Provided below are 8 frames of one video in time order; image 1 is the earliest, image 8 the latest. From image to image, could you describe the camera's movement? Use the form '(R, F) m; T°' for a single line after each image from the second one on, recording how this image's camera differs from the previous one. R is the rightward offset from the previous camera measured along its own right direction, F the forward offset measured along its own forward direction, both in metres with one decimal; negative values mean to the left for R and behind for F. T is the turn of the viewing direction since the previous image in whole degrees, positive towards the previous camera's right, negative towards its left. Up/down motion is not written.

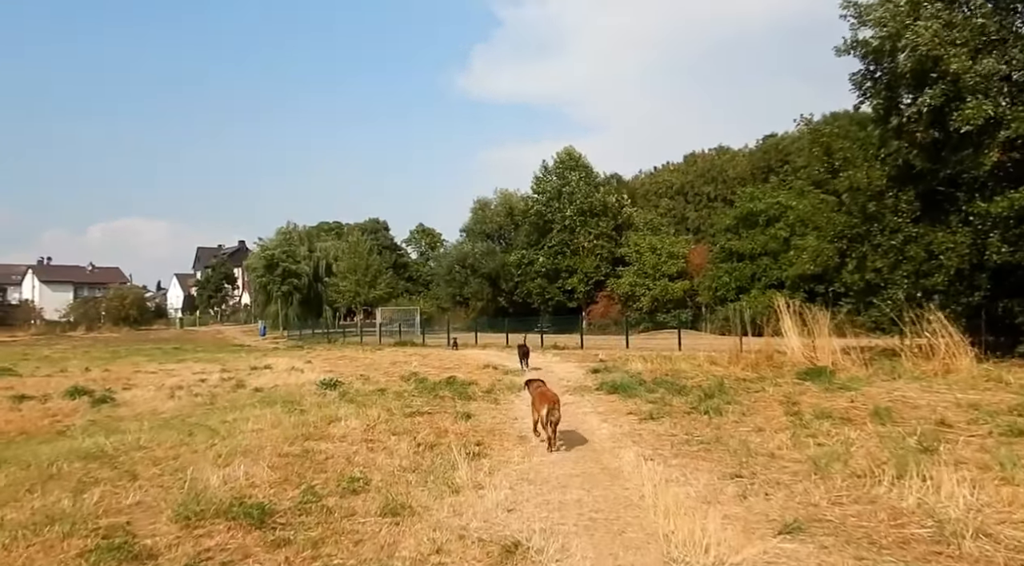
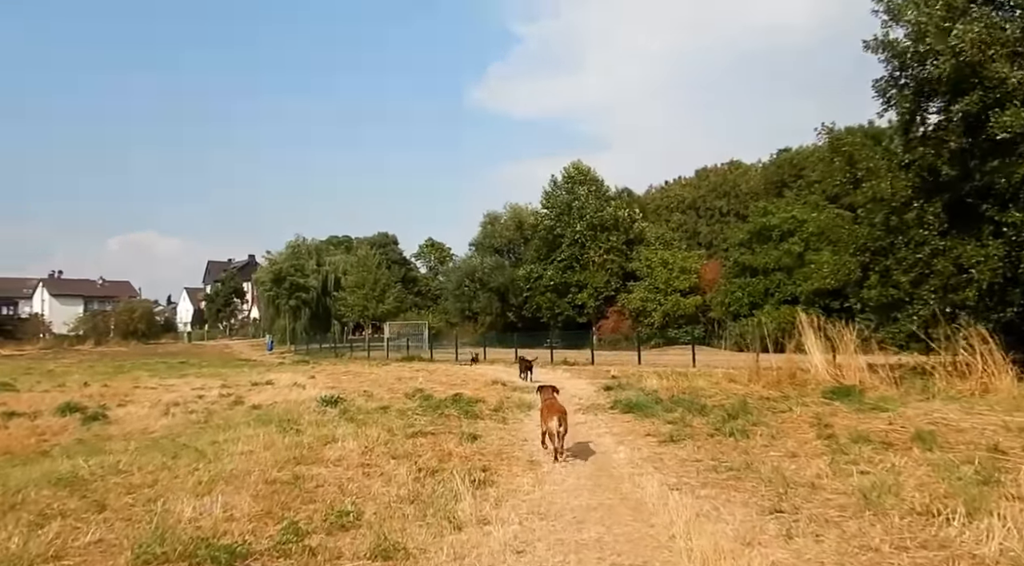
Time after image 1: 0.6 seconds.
(0.0, +0.6) m; -1°
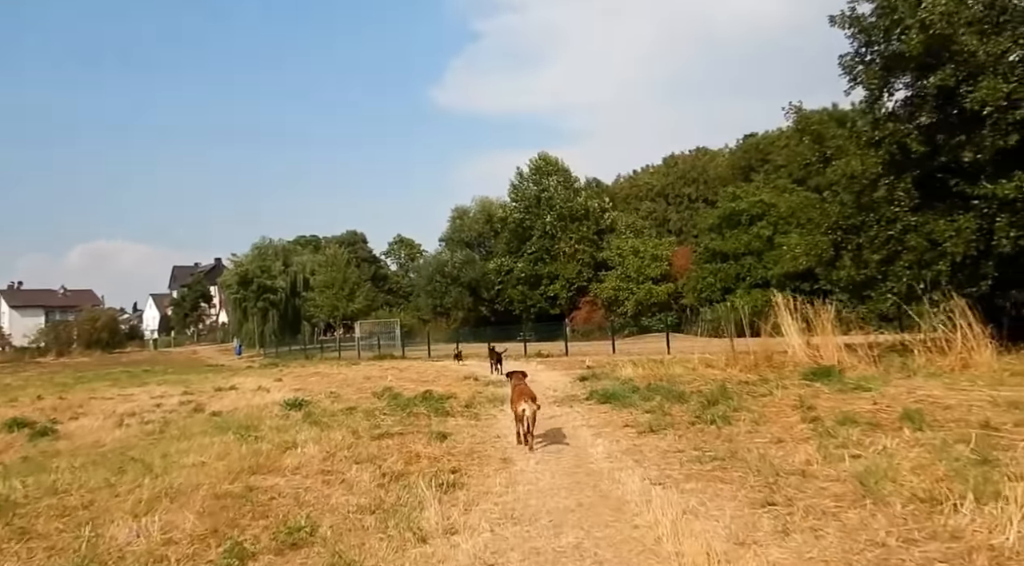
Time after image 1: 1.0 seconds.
(+0.1, +0.5) m; +2°
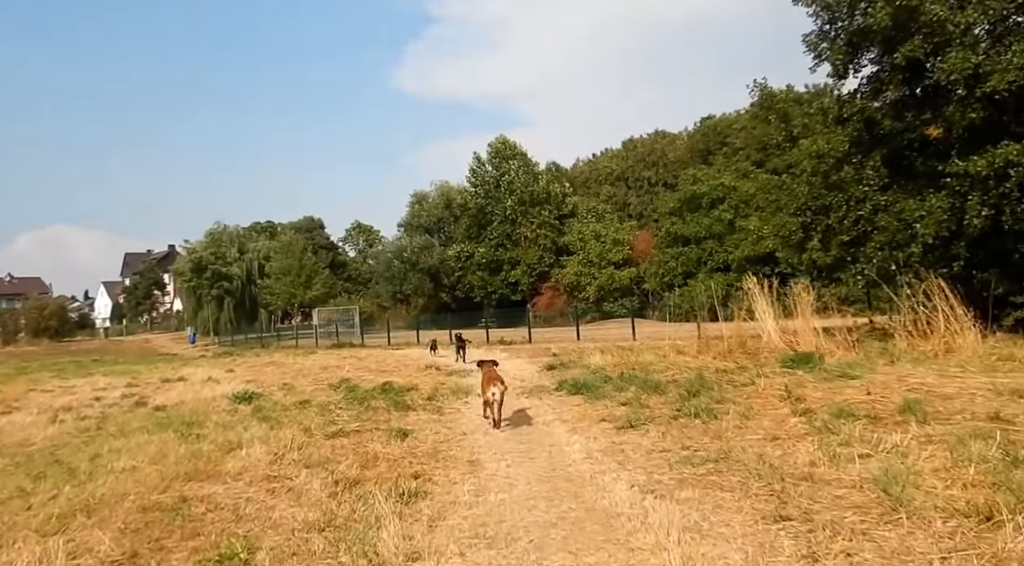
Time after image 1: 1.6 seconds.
(-0.1, +0.7) m; +3°
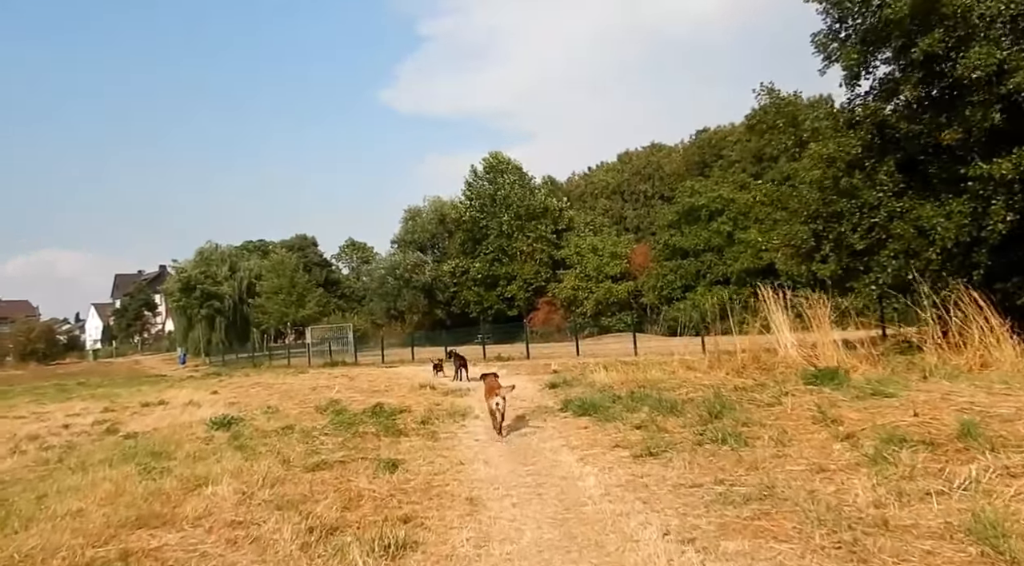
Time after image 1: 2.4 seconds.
(-0.1, +0.8) m; 0°
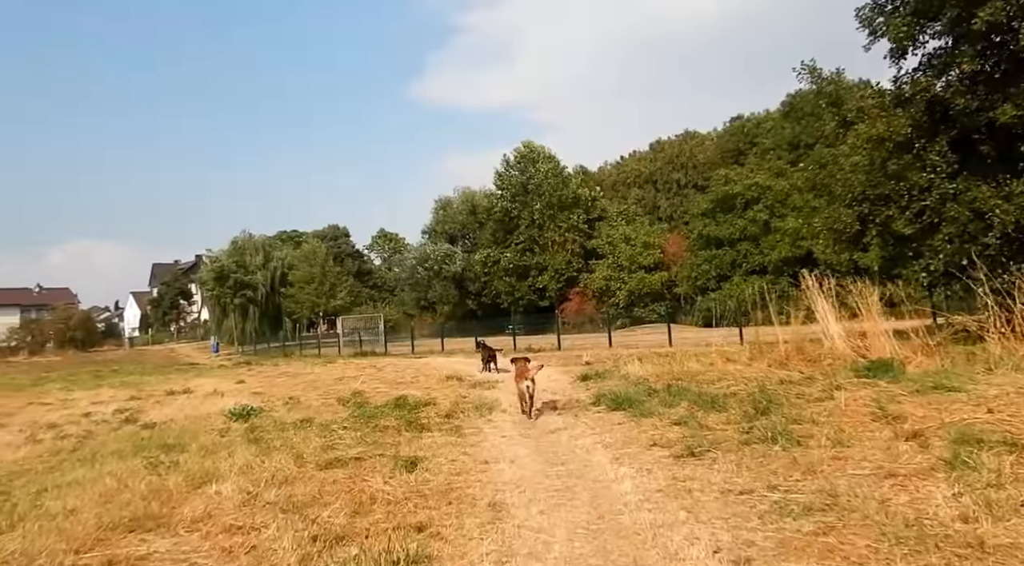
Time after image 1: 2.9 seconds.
(0.0, +0.5) m; -3°
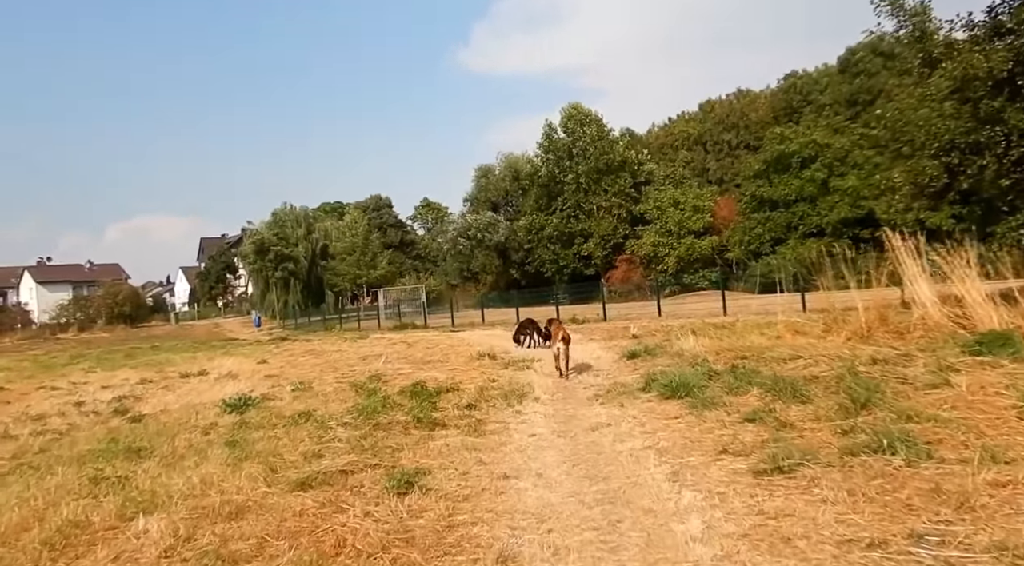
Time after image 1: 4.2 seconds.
(+0.2, +1.5) m; -4°
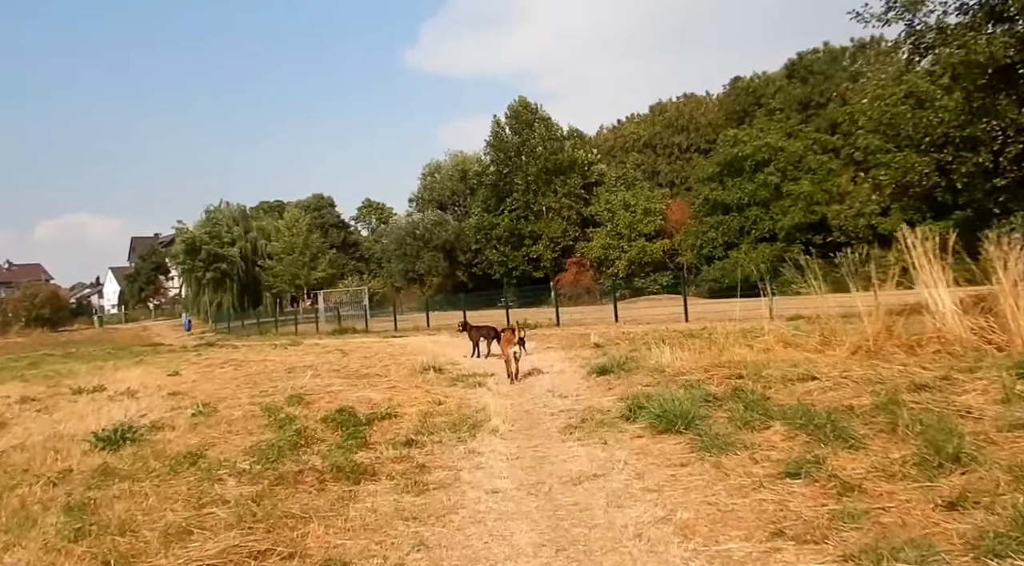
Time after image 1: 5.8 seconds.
(-0.1, +1.7) m; +4°
